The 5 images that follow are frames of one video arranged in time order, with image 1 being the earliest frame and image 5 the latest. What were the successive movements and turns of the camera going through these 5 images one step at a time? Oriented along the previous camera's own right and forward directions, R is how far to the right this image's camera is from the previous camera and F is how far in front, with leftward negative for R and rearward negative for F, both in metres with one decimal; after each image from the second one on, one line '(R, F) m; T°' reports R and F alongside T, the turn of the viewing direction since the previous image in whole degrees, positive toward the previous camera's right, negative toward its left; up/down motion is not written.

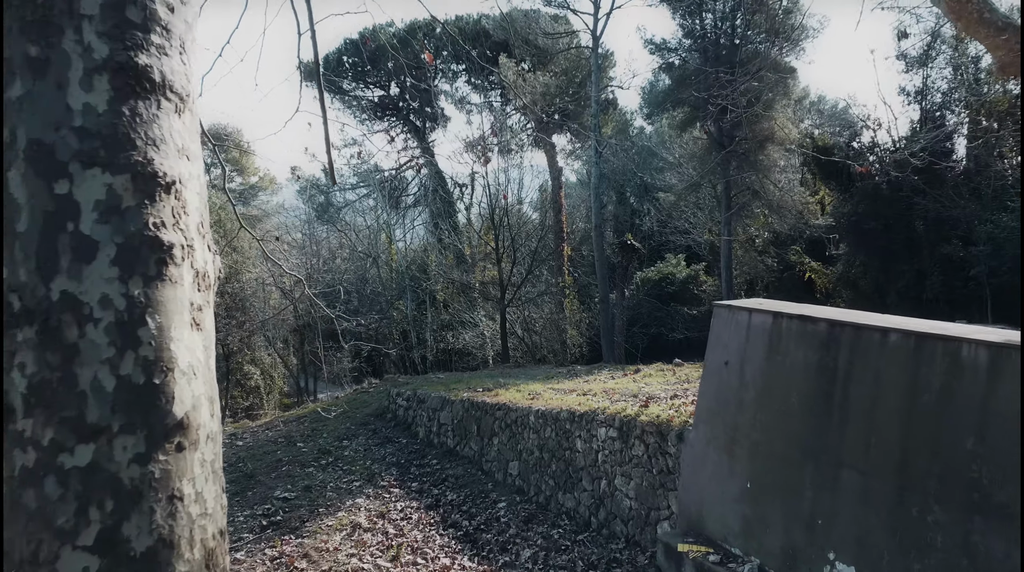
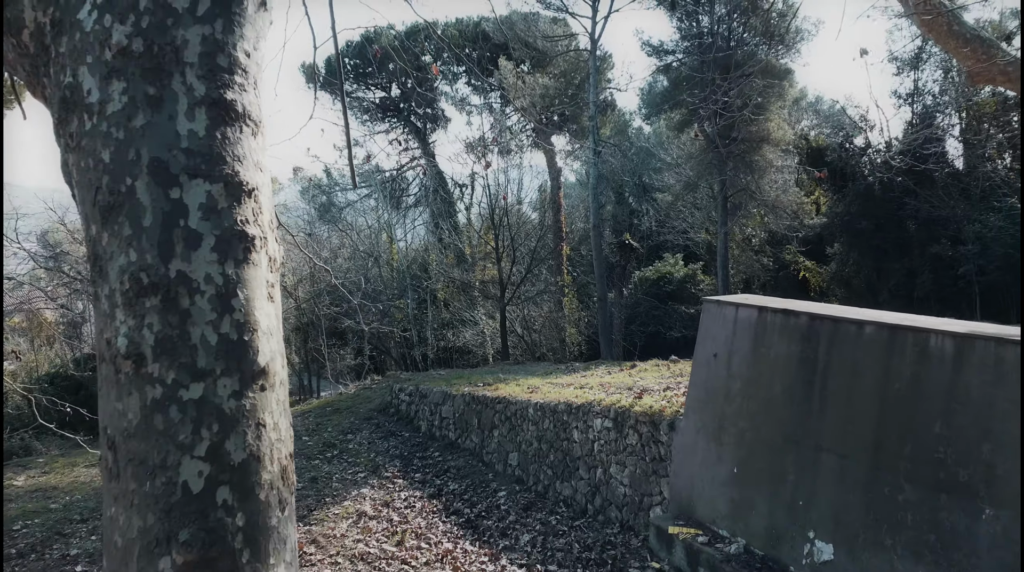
(0.0, -0.3) m; 0°
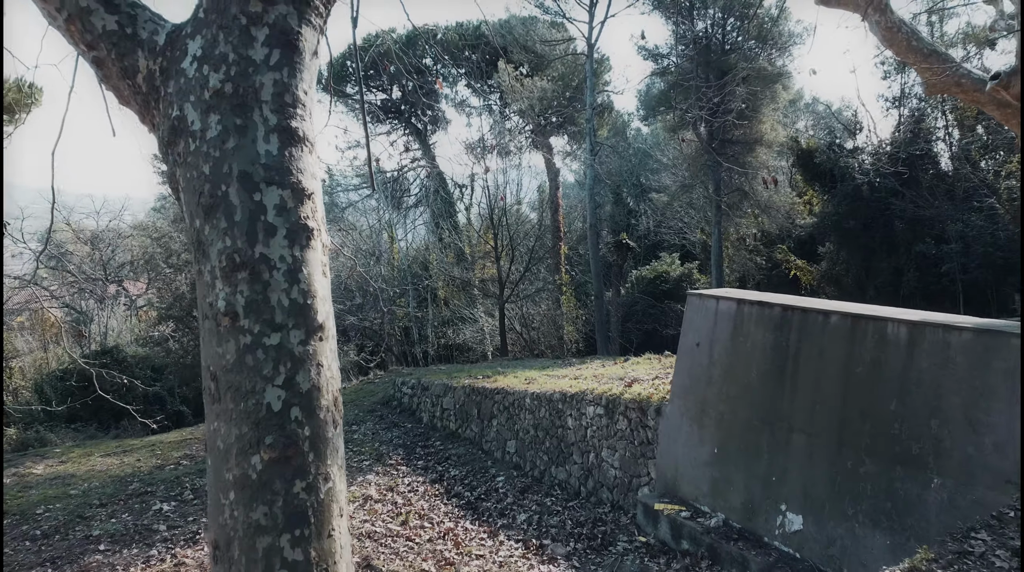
(0.0, -0.4) m; 0°
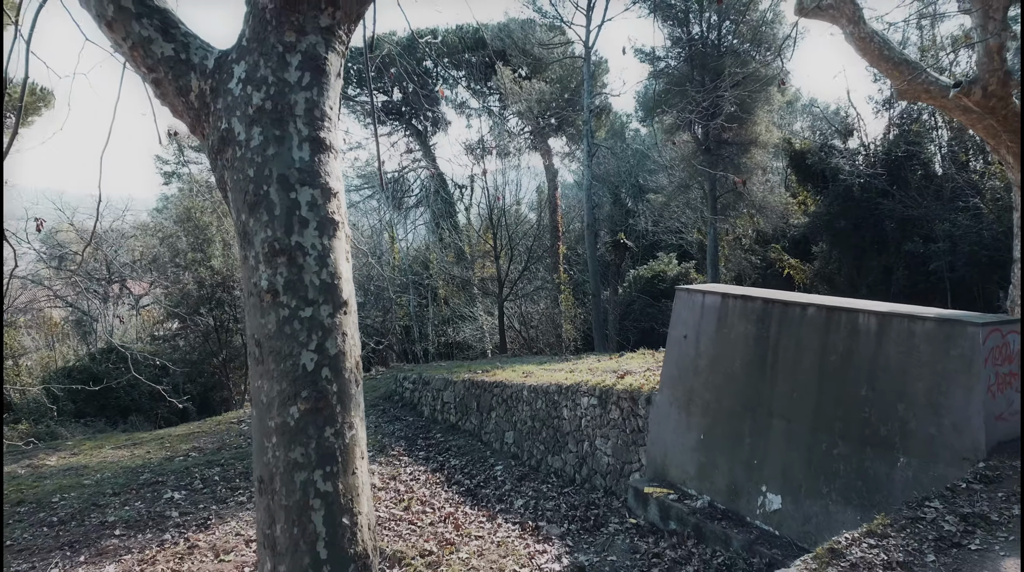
(0.0, -0.3) m; 0°
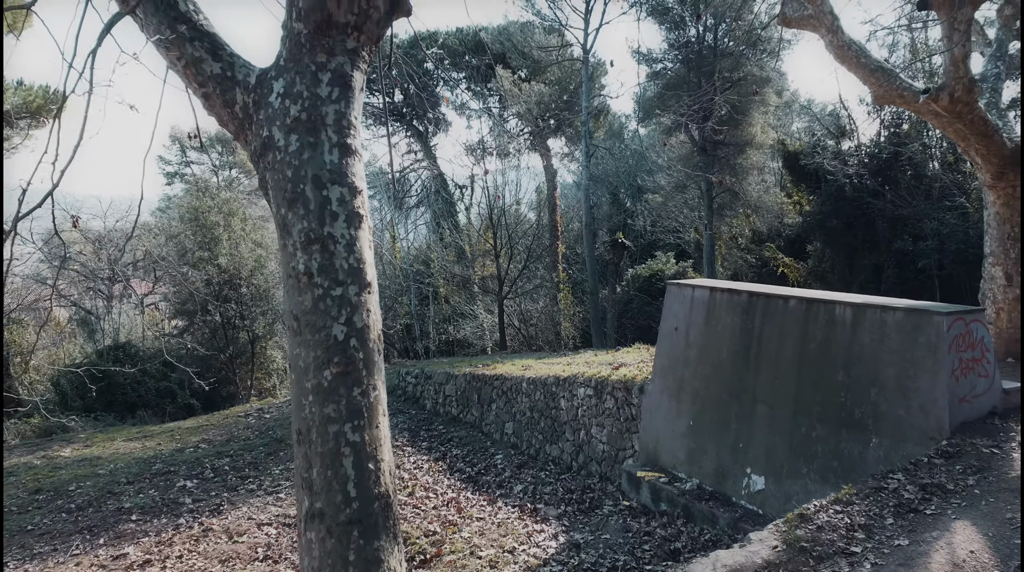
(0.0, -0.3) m; 0°
